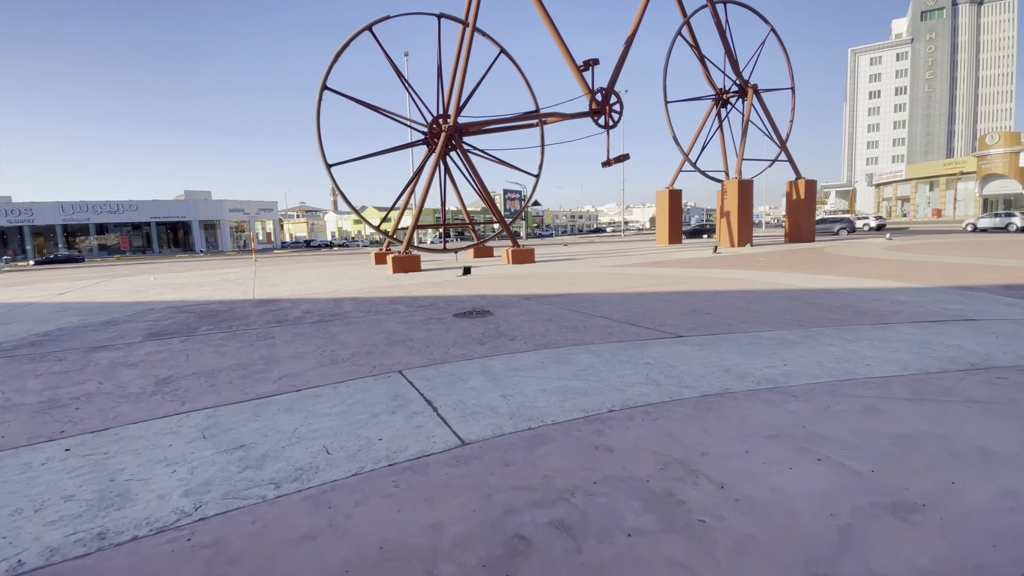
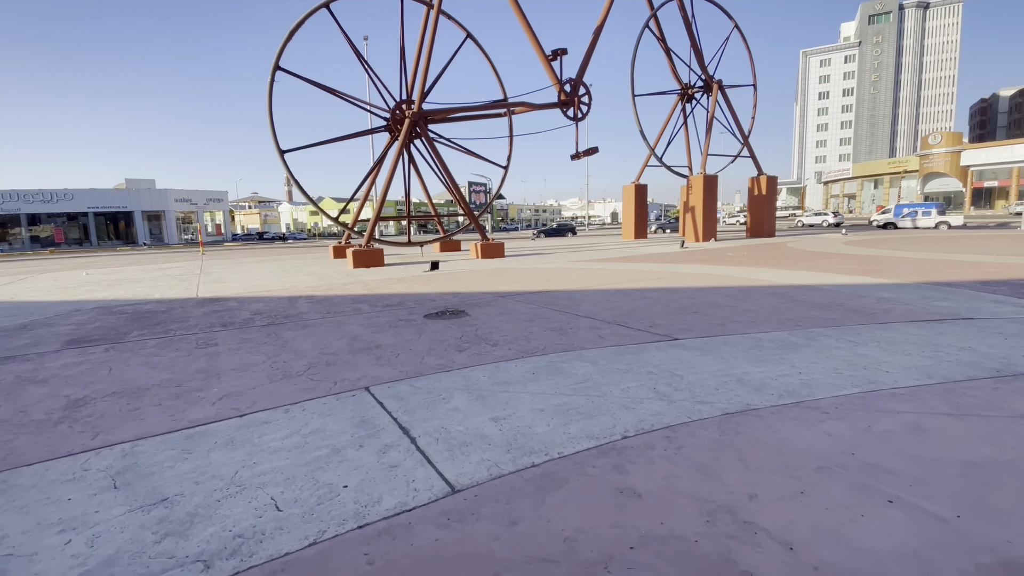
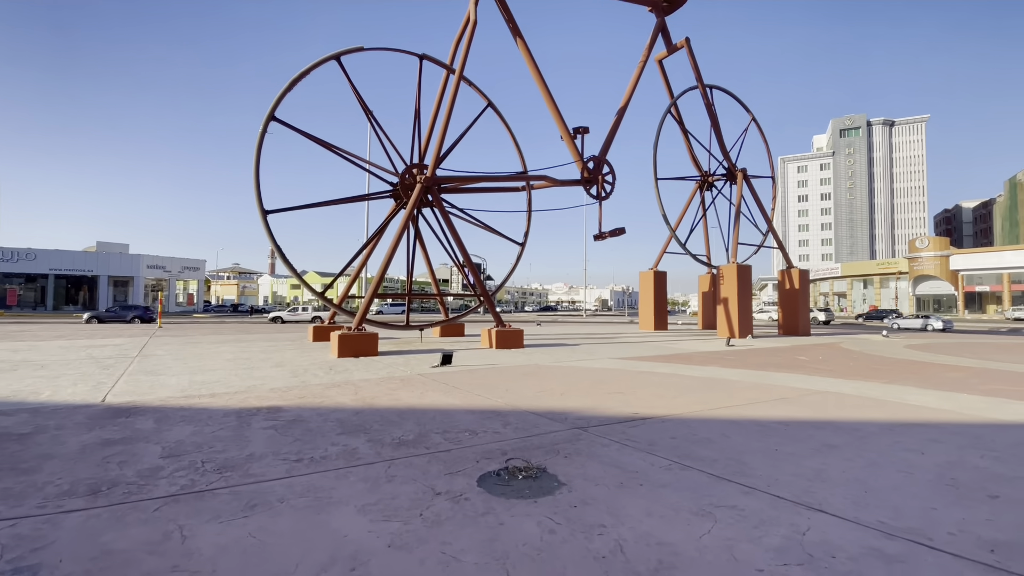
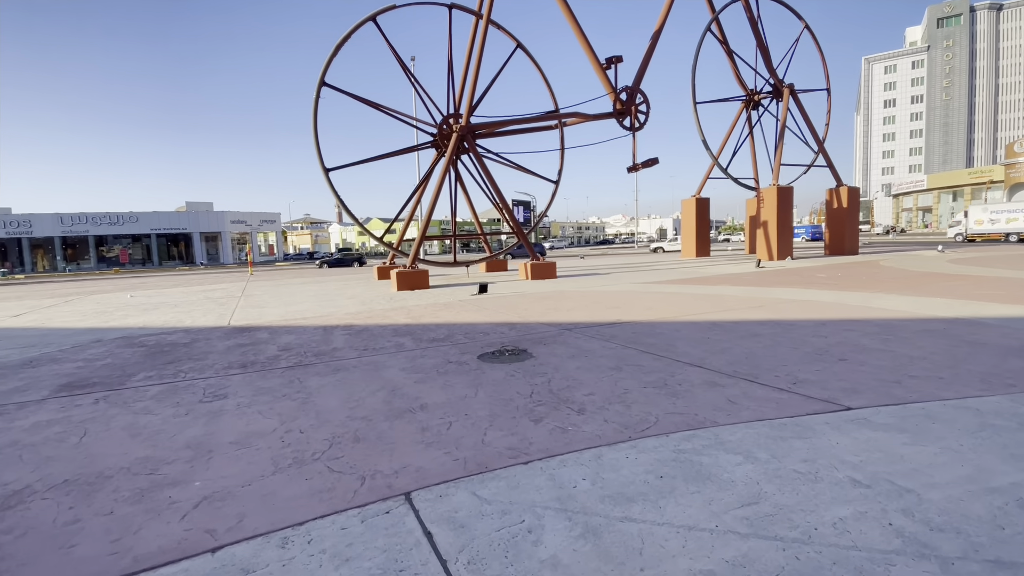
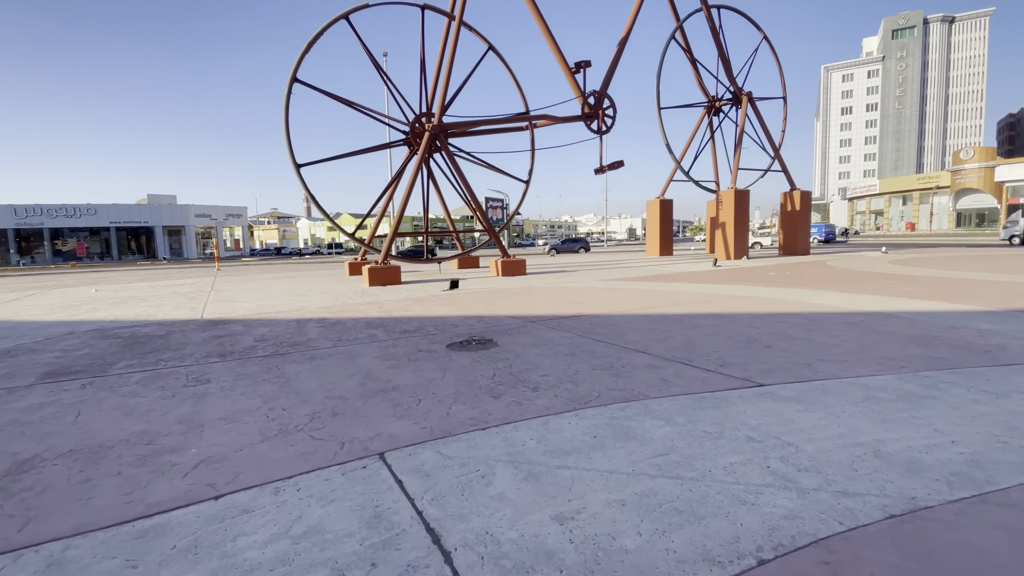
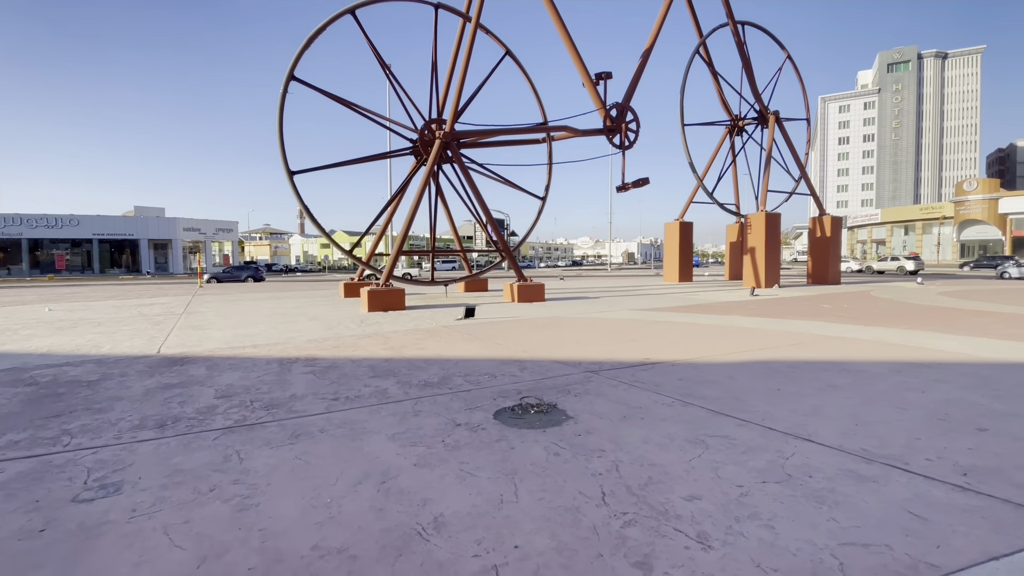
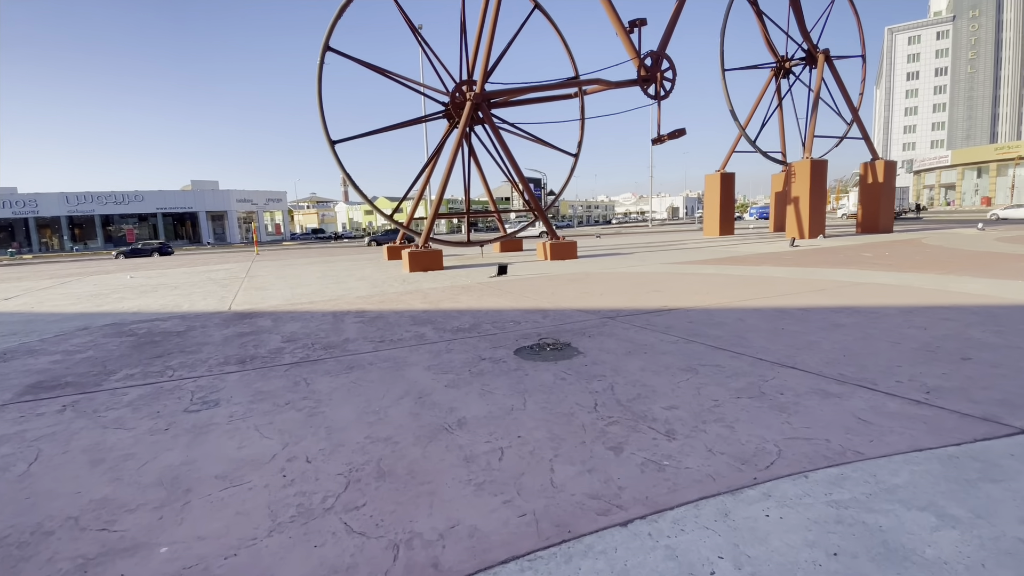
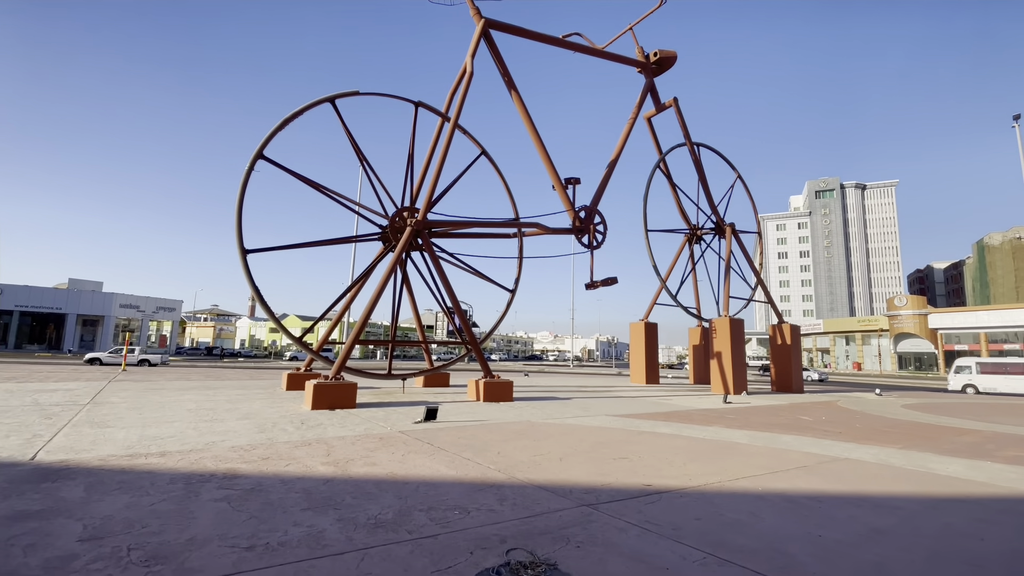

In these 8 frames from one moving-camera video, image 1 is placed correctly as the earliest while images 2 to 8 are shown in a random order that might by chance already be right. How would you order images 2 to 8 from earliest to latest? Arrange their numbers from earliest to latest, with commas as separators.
2, 5, 4, 7, 6, 3, 8
